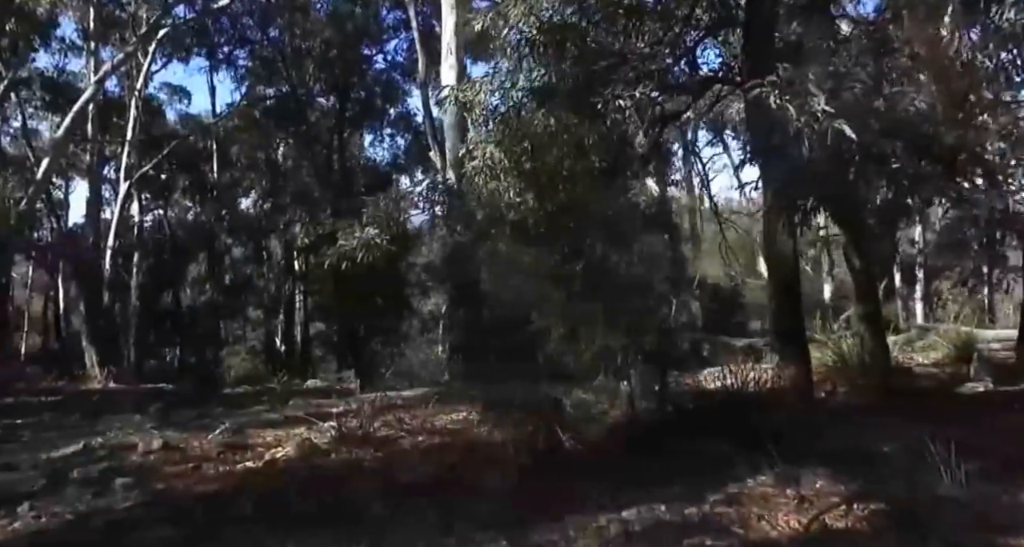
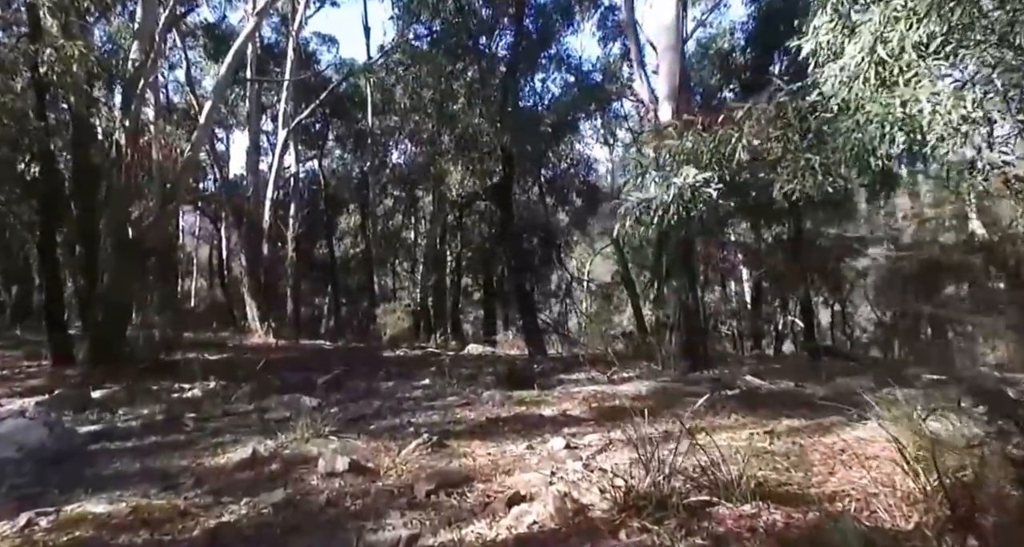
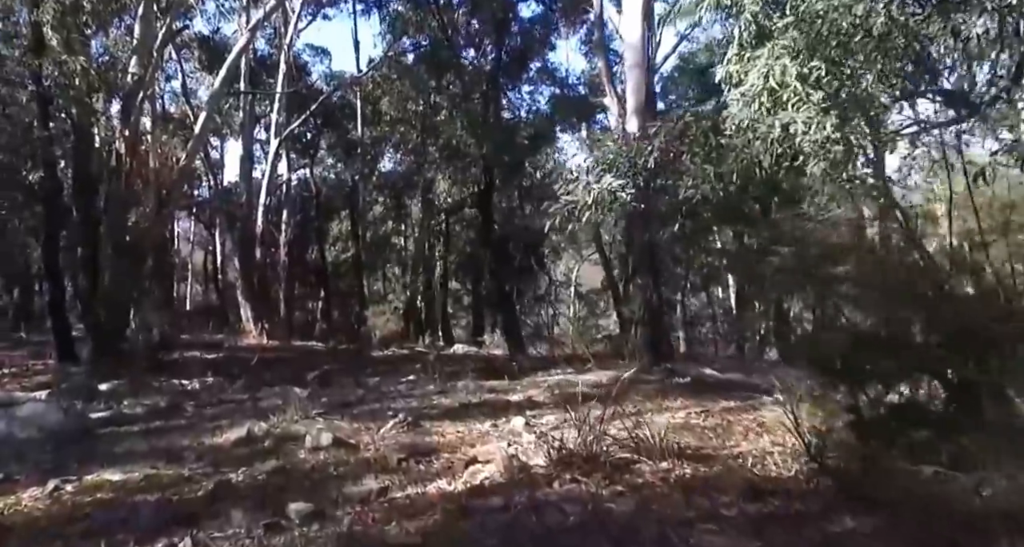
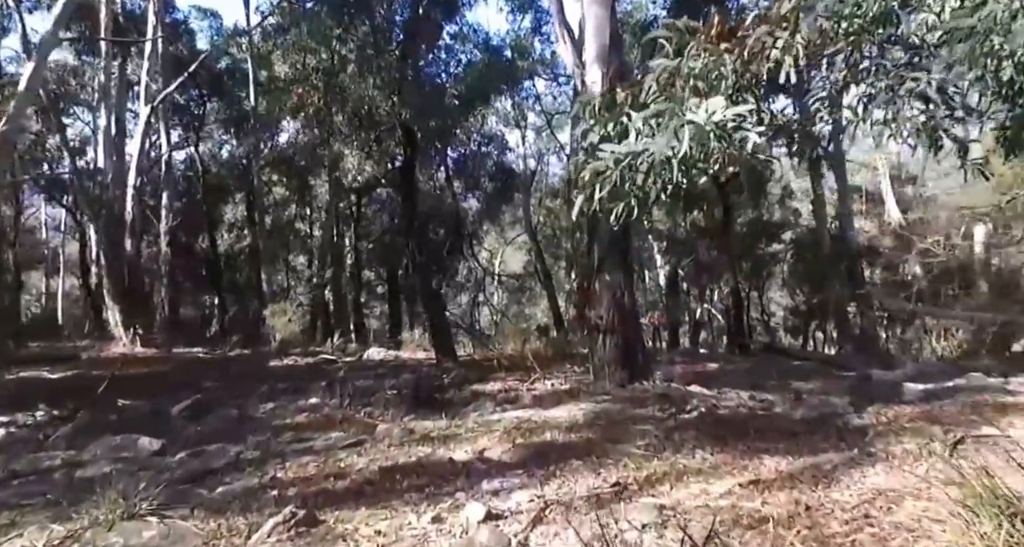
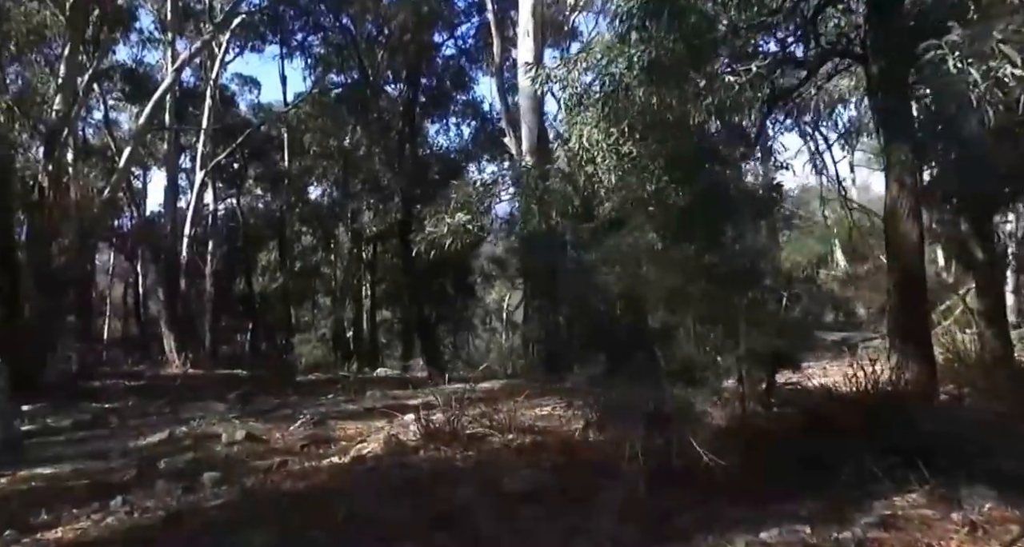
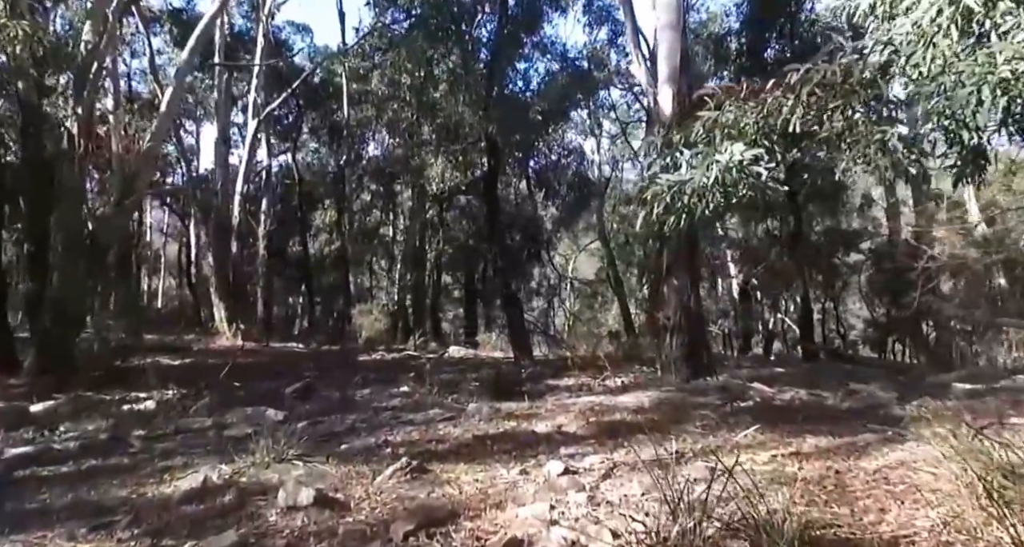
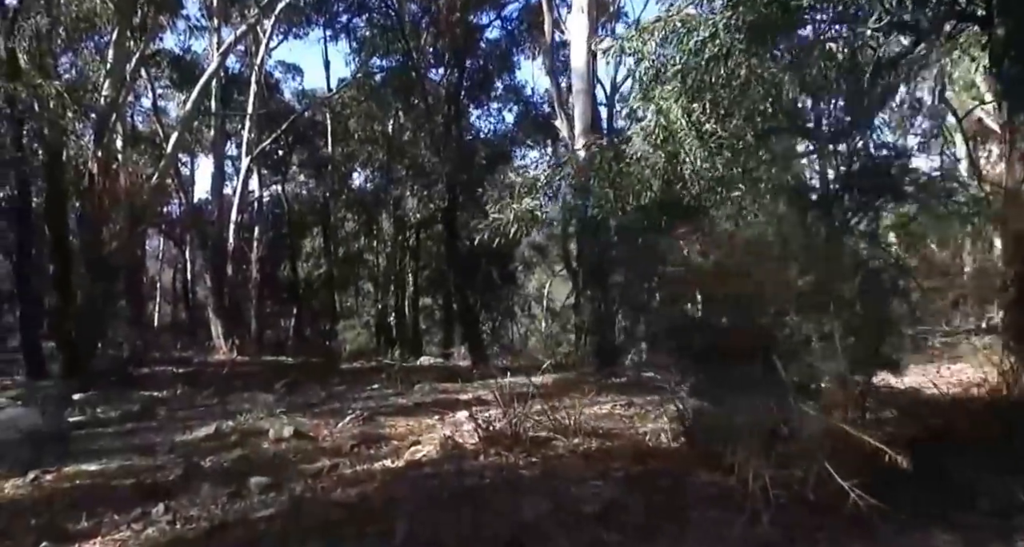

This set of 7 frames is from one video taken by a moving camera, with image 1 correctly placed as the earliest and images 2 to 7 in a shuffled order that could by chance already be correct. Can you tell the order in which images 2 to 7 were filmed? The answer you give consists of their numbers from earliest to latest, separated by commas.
5, 7, 3, 2, 6, 4
